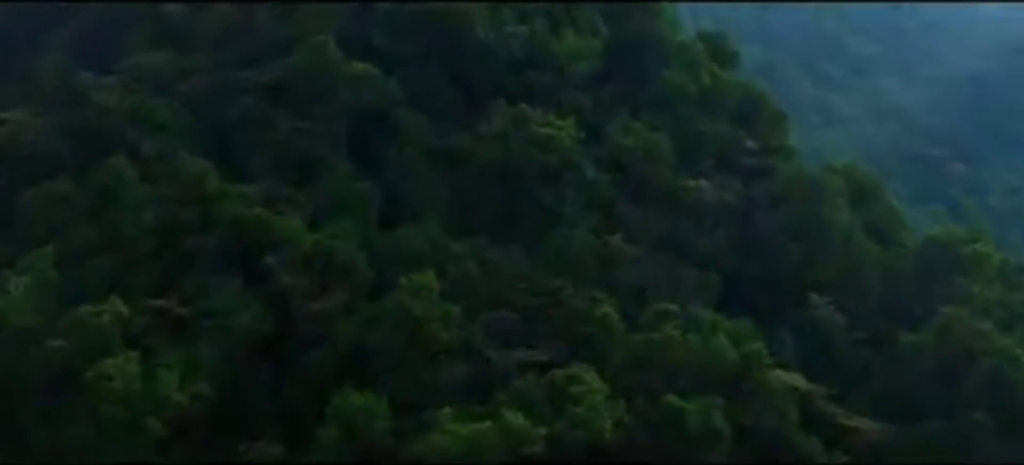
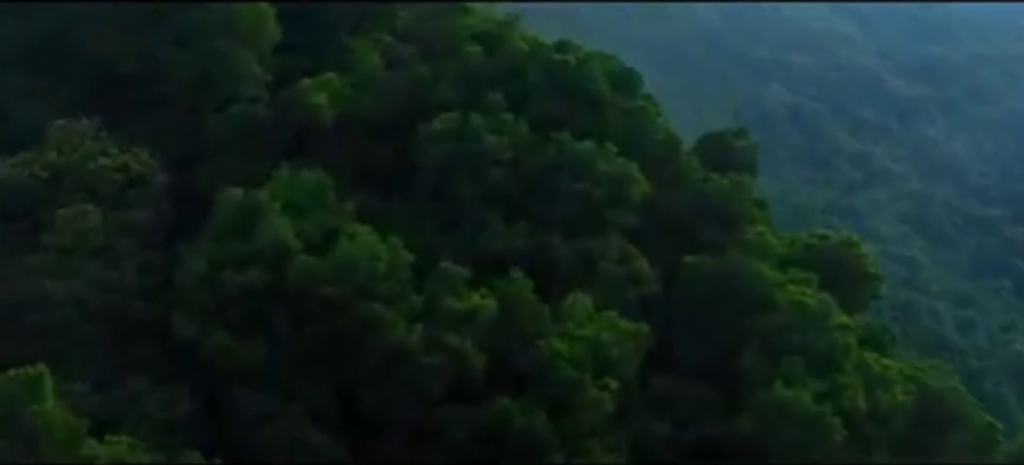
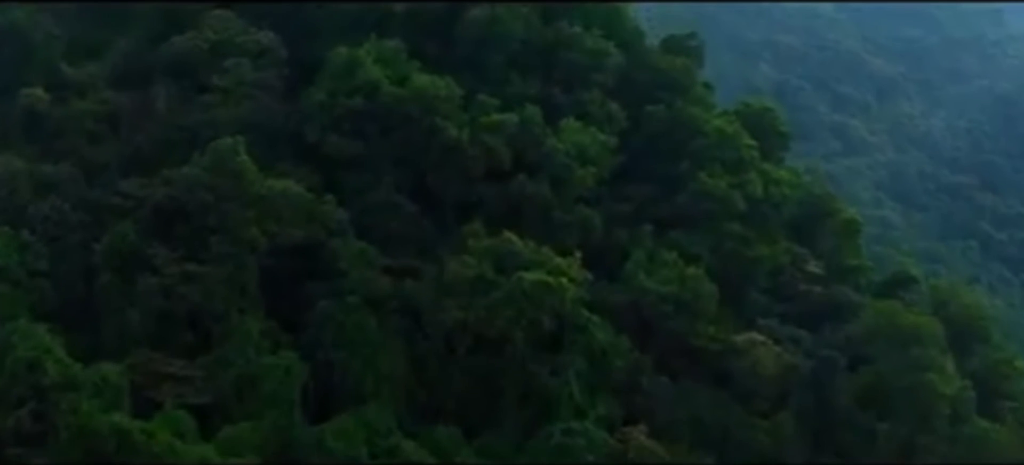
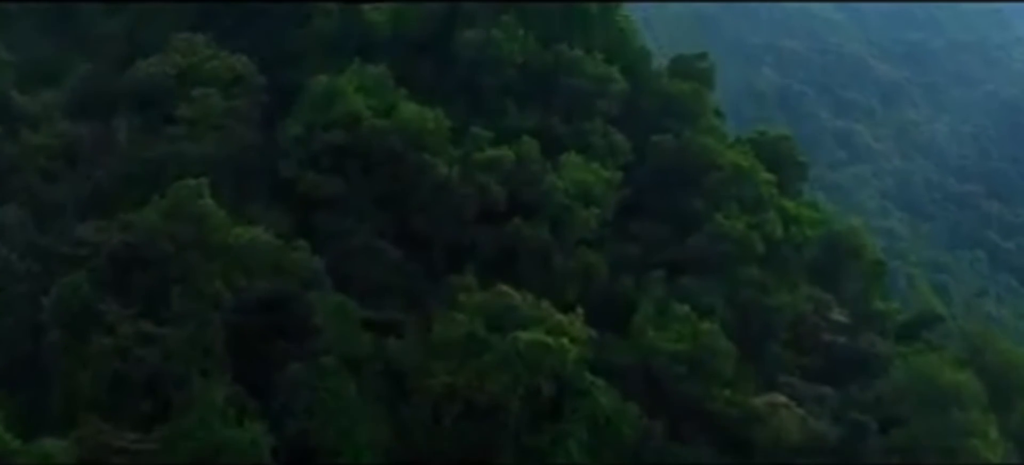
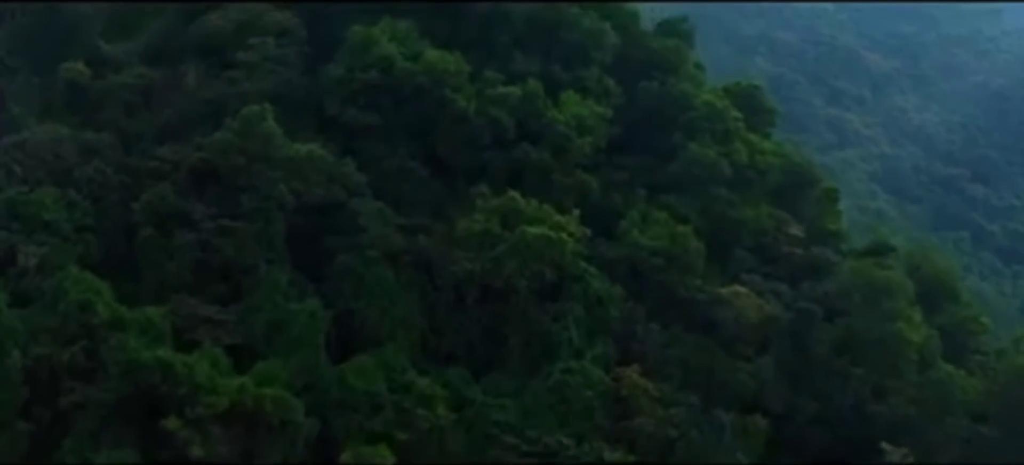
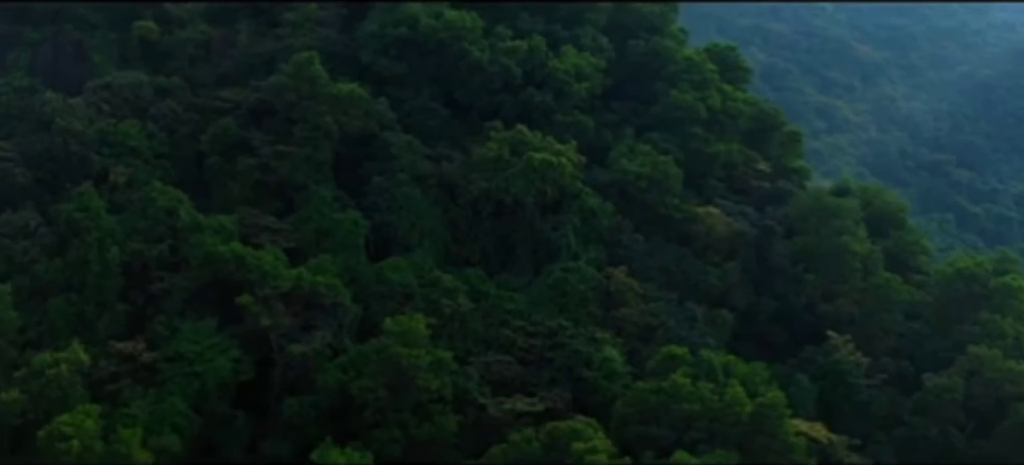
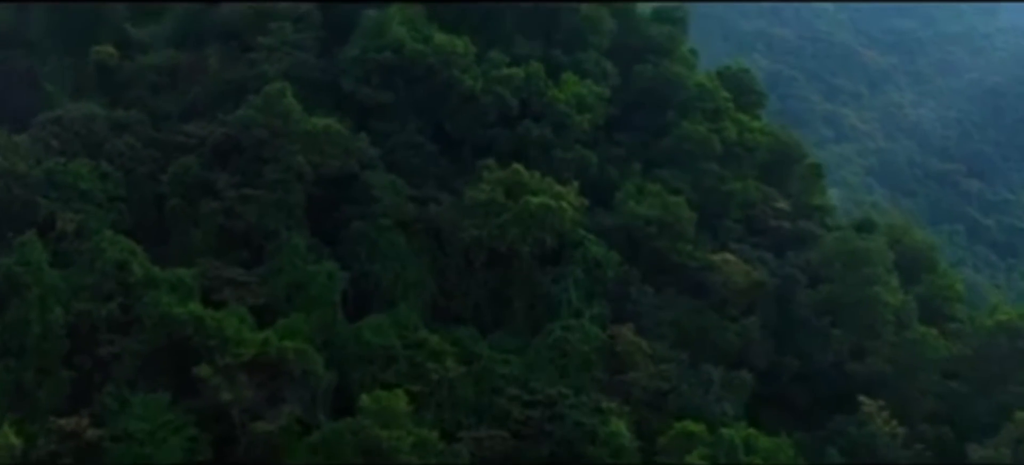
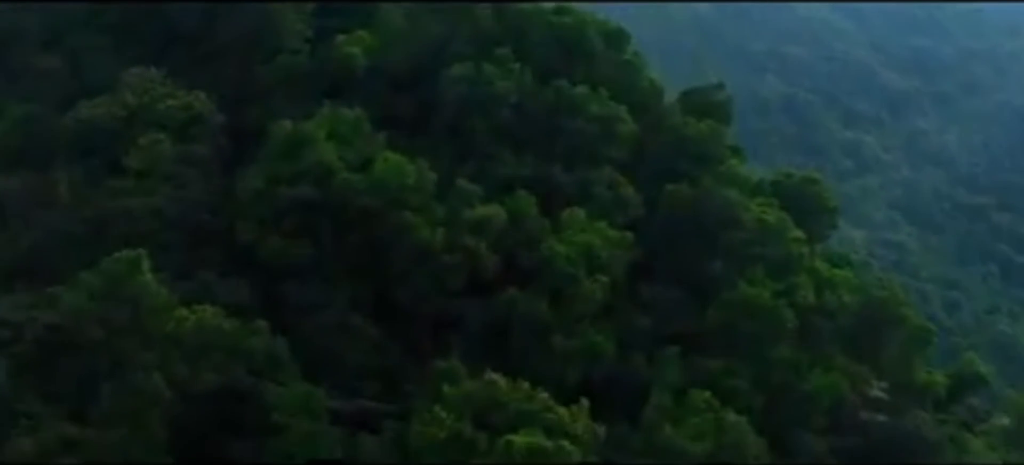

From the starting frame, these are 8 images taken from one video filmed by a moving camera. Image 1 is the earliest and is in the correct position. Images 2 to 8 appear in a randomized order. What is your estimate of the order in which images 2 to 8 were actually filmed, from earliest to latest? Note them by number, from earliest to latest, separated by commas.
6, 7, 5, 3, 4, 8, 2
